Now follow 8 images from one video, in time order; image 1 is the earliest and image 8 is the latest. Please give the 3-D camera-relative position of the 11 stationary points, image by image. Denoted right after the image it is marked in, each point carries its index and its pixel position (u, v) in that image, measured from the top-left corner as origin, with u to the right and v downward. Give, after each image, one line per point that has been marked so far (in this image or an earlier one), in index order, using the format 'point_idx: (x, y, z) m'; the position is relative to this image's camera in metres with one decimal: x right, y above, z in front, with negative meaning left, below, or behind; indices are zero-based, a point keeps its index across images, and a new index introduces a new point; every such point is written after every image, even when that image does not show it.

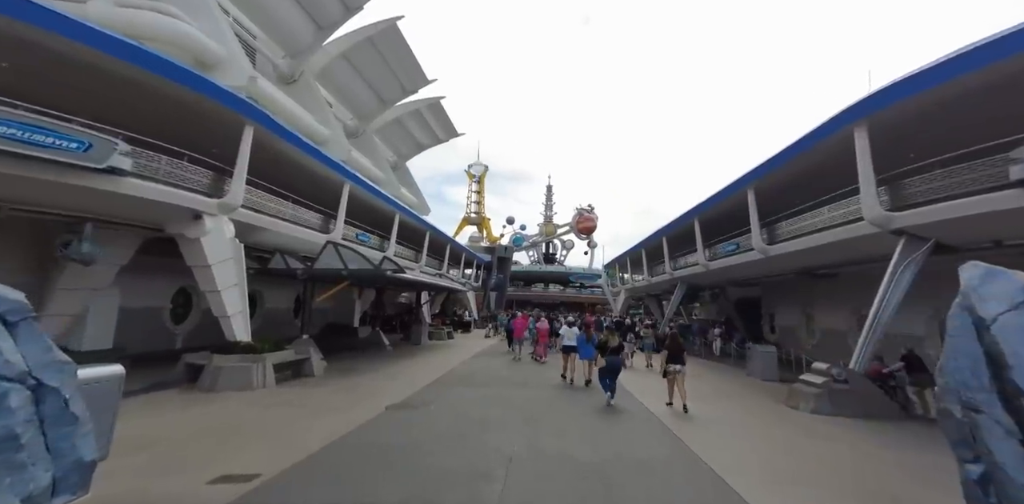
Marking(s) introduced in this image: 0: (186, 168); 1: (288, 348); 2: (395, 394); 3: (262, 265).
0: (-7.3, +1.9, +7.8) m
1: (-6.0, -2.6, +9.4) m
2: (-2.7, -3.2, +7.9) m
3: (-7.8, -0.4, +10.7) m
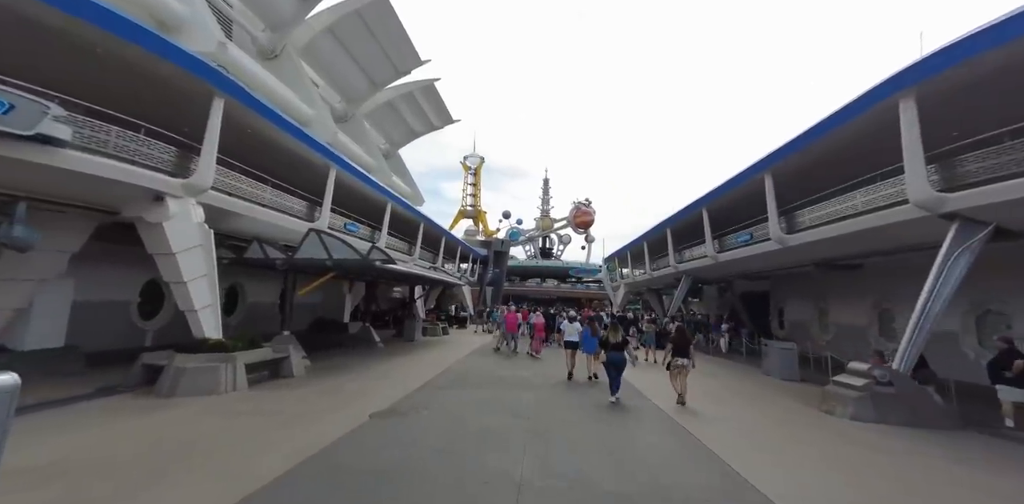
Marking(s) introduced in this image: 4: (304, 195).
0: (-7.2, +2.1, +6.8) m
1: (-6.0, -2.3, +8.5) m
2: (-2.6, -3.0, +7.1) m
3: (-7.8, -0.1, +9.8) m
4: (-7.9, +2.2, +13.2) m
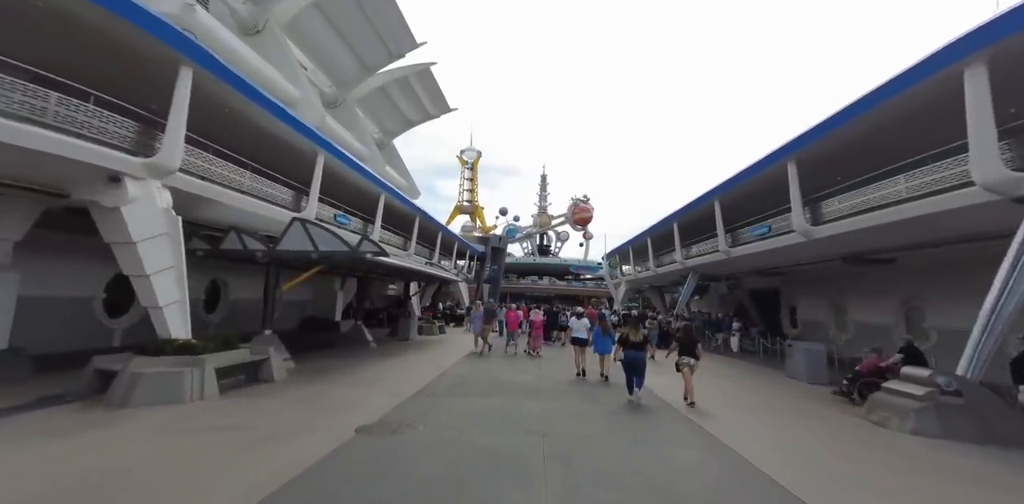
0: (-7.1, +2.3, +5.9) m
1: (-5.9, -2.1, +7.6) m
2: (-2.5, -2.8, +6.3) m
3: (-7.7, +0.2, +8.9) m
4: (-7.8, +2.5, +12.3) m
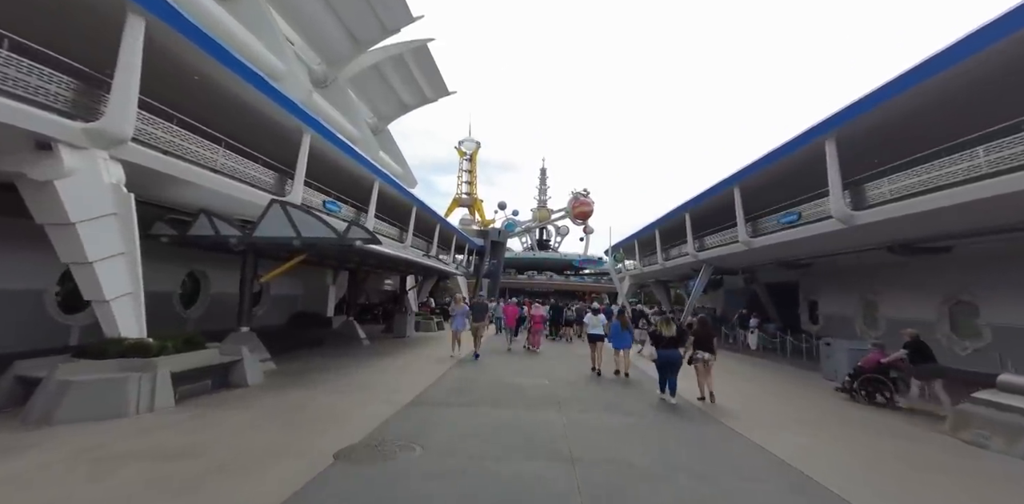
0: (-6.9, +2.6, +4.8) m
1: (-5.7, -1.8, +6.6) m
2: (-2.3, -2.5, +5.3) m
3: (-7.5, +0.5, +7.9) m
4: (-7.6, +2.8, +11.2) m
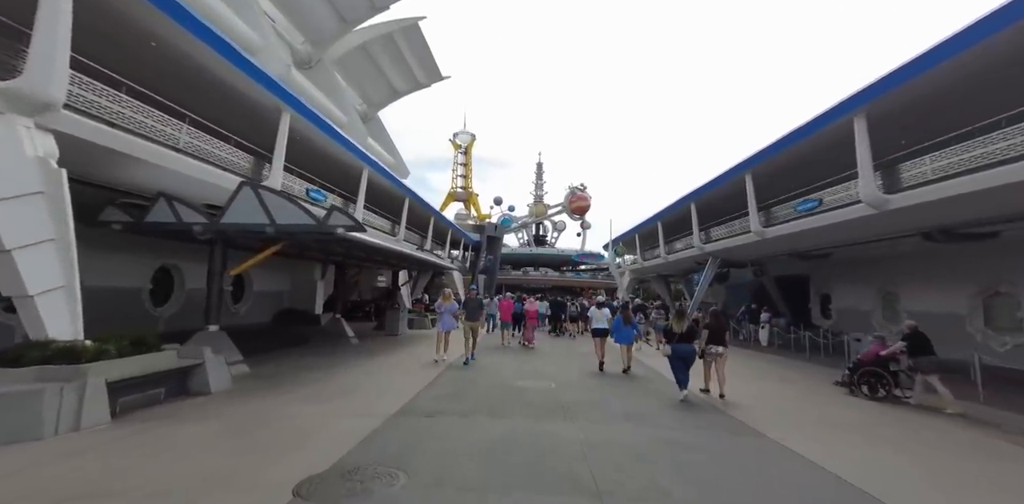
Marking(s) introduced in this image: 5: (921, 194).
0: (-6.9, +2.8, +3.9) m
1: (-5.7, -1.6, +5.7) m
2: (-2.3, -2.3, +4.4) m
3: (-7.5, +0.7, +6.9) m
4: (-7.7, +3.1, +10.3) m
5: (+8.1, +1.2, +6.9) m
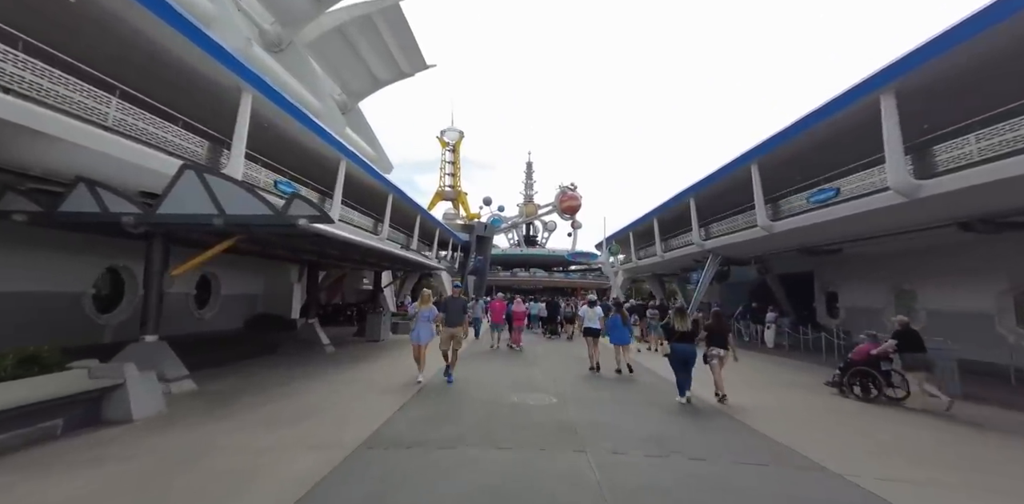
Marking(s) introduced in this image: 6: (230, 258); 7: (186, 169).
0: (-6.9, +2.9, +2.7) m
1: (-5.8, -1.5, +4.6) m
2: (-2.3, -2.2, +3.4) m
3: (-7.6, +0.7, +5.8) m
4: (-7.9, +3.1, +9.1) m
5: (+8.0, +1.3, +6.2) m
6: (-11.9, -0.2, +14.7) m
7: (-5.7, +1.4, +6.2) m
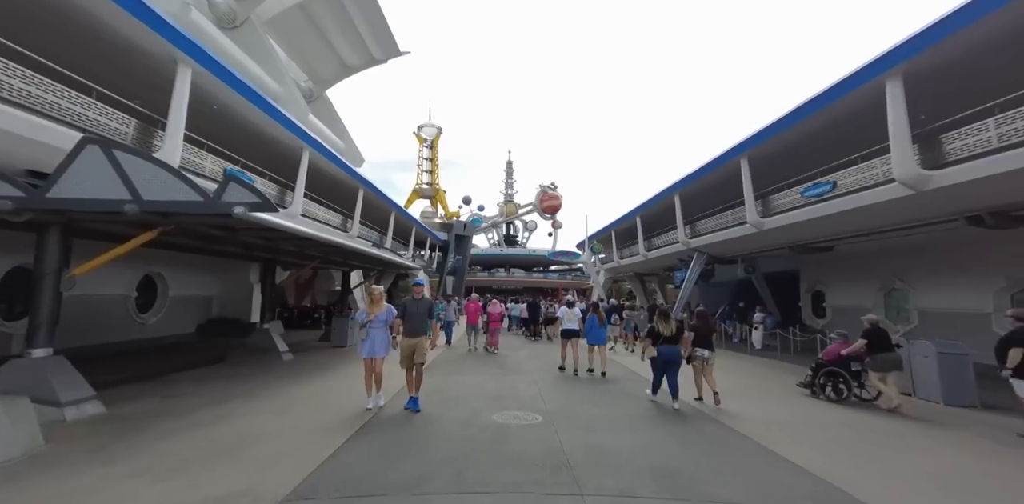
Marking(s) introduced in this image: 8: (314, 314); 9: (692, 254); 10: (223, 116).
0: (-7.0, +3.0, +1.5) m
1: (-5.9, -1.4, +3.4) m
2: (-2.4, -2.1, +2.4) m
3: (-7.8, +0.8, +4.5) m
4: (-8.4, +3.2, +7.8) m
5: (+7.7, +1.4, +5.8) m
6: (-12.6, -0.2, +13.2) m
7: (-6.0, +1.5, +5.0) m
8: (-10.9, -3.4, +19.3) m
9: (+8.0, -0.1, +15.6) m
10: (-8.2, +3.8, +10.0) m
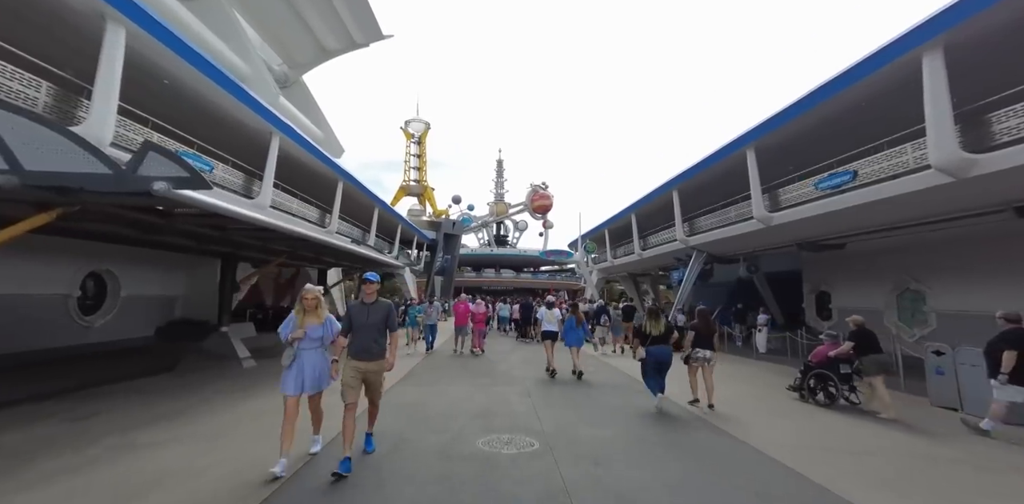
0: (-7.0, +3.1, +0.4) m
1: (-6.0, -1.3, +2.3) m
2: (-2.5, -2.0, +1.4) m
3: (-7.9, +1.0, +3.3) m
4: (-8.5, +3.4, +6.6) m
5: (+7.6, +1.5, +5.1) m
6: (-13.0, 0.0, +11.9) m
7: (-6.1, +1.7, +3.9) m
8: (-11.5, -3.2, +18.0) m
9: (+7.6, 0.0, +14.9) m
10: (-8.5, +4.0, +8.8) m
